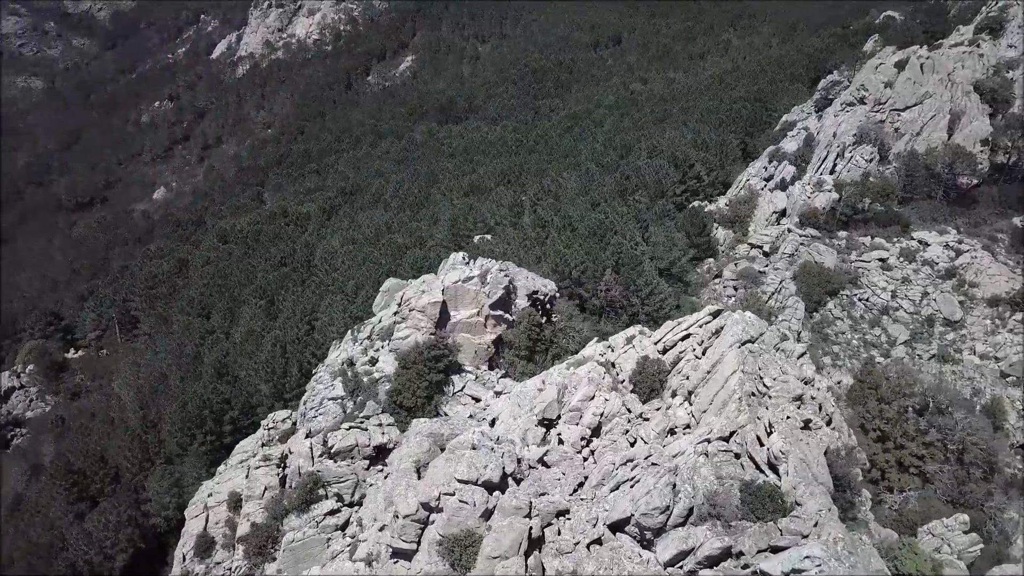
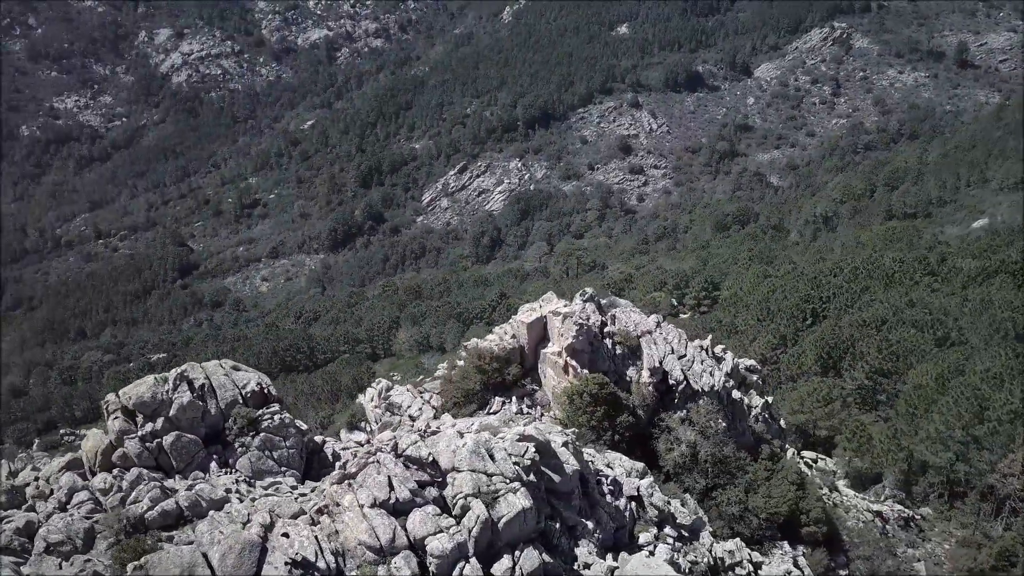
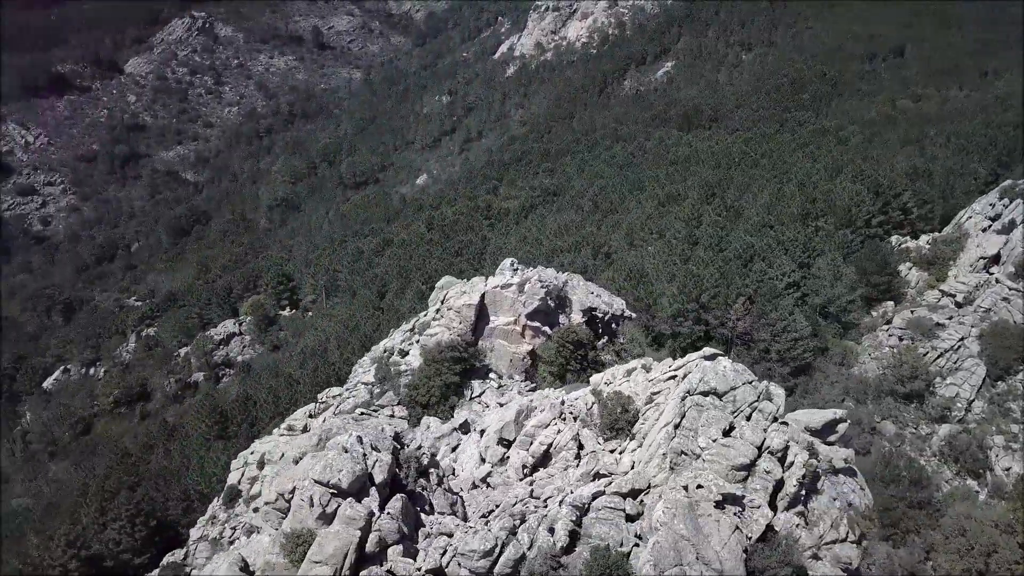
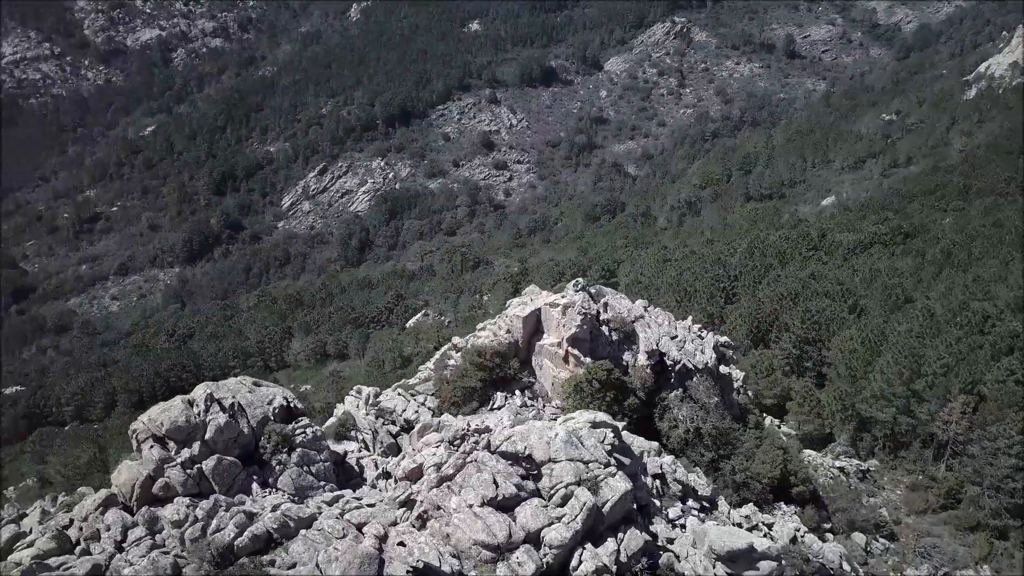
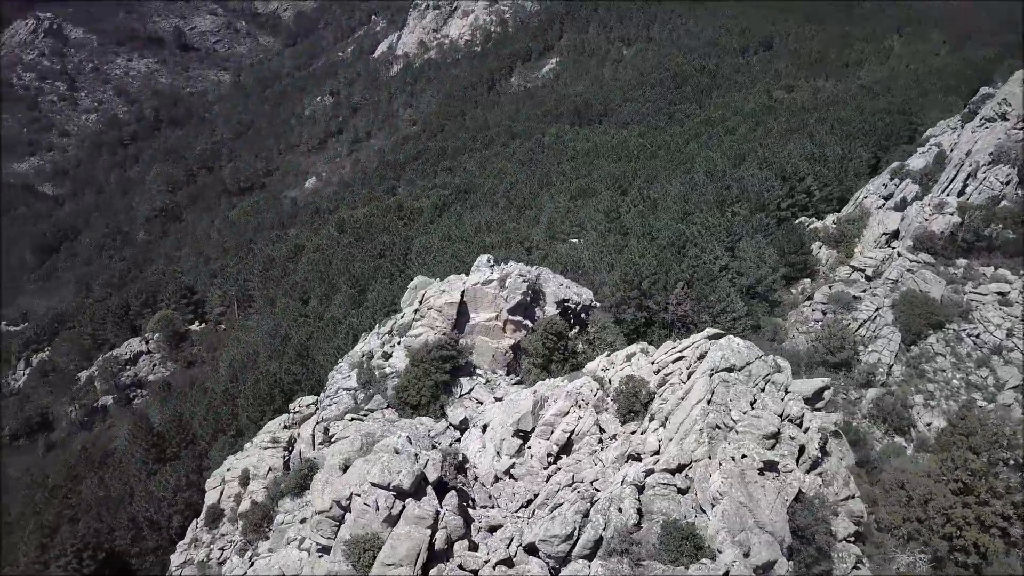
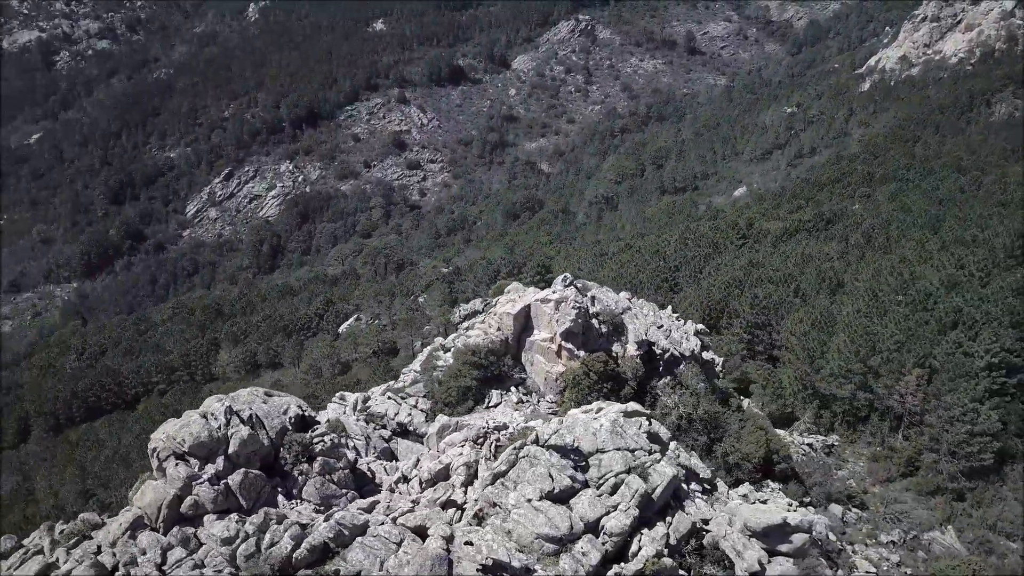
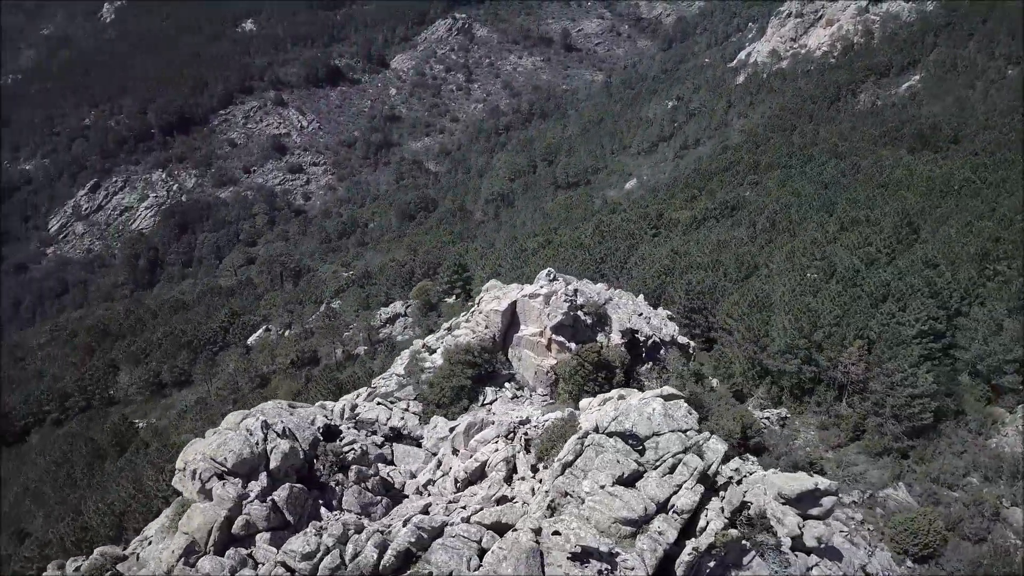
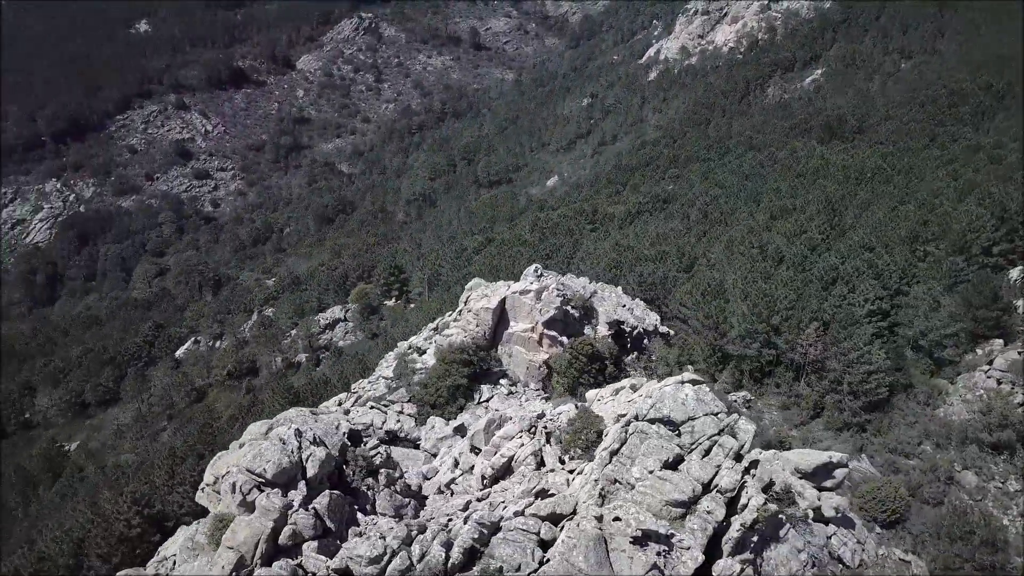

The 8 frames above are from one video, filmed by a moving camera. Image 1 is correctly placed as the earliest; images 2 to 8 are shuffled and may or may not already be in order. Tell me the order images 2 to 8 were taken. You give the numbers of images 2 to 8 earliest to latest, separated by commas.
5, 3, 8, 7, 6, 4, 2
